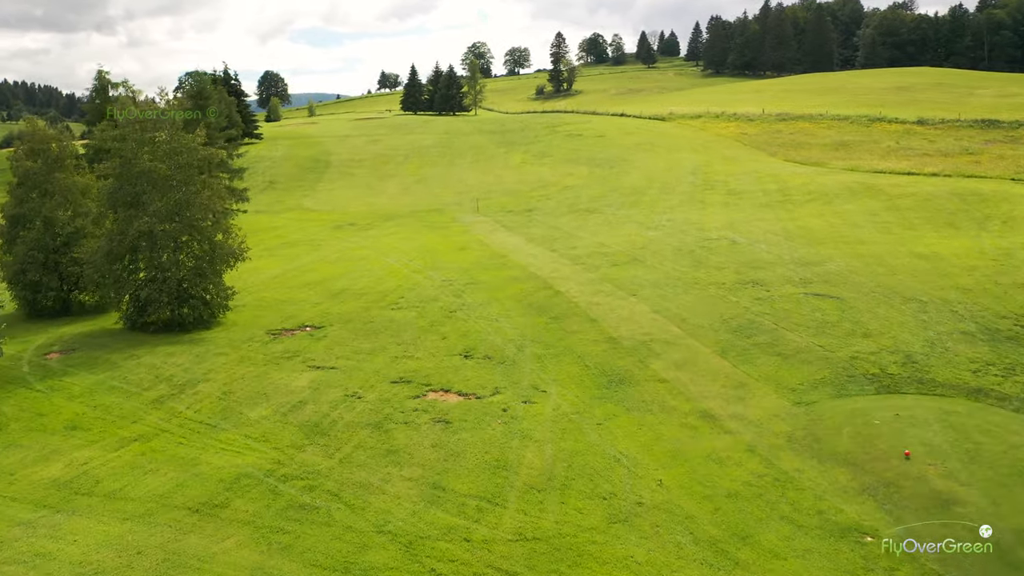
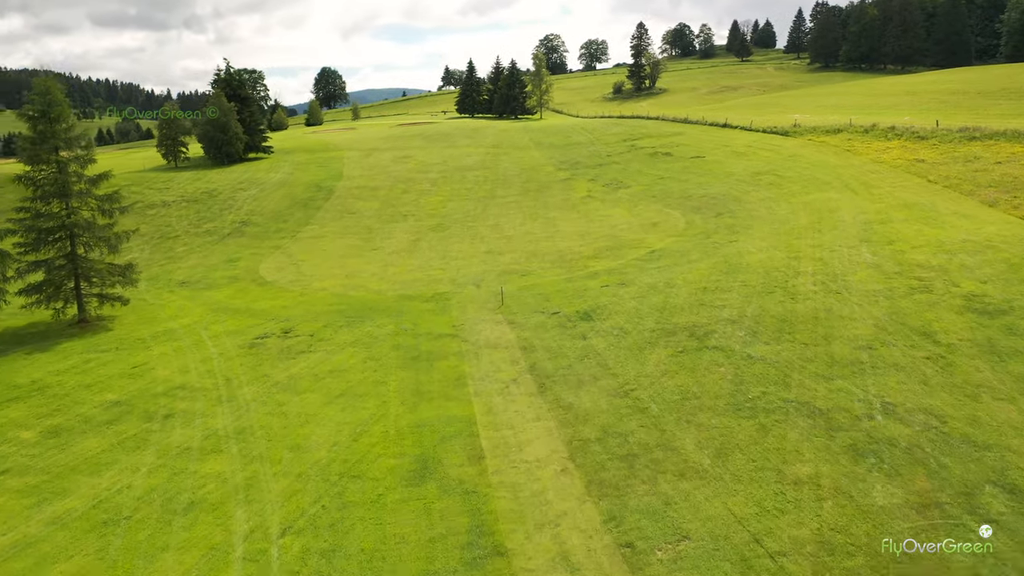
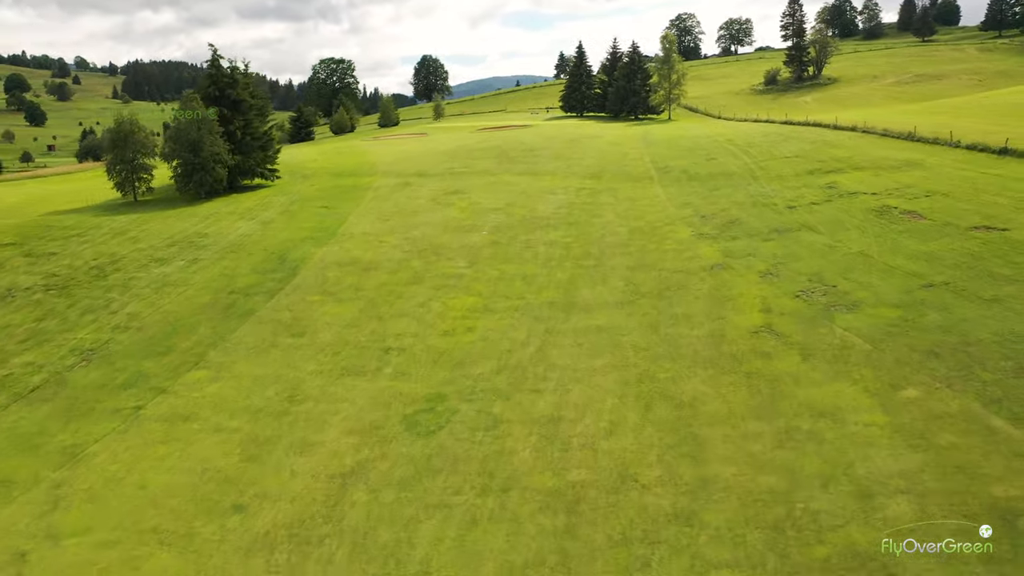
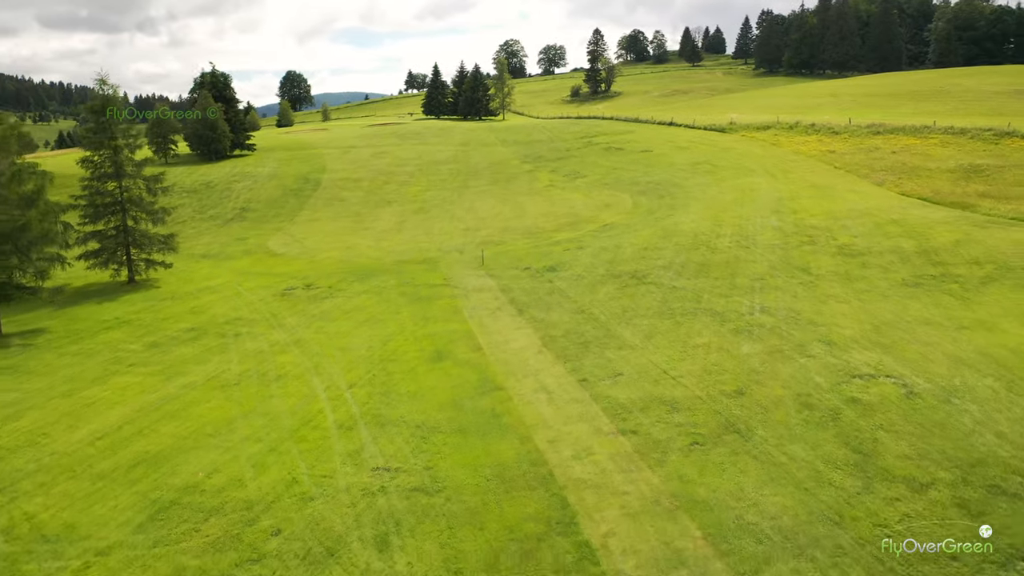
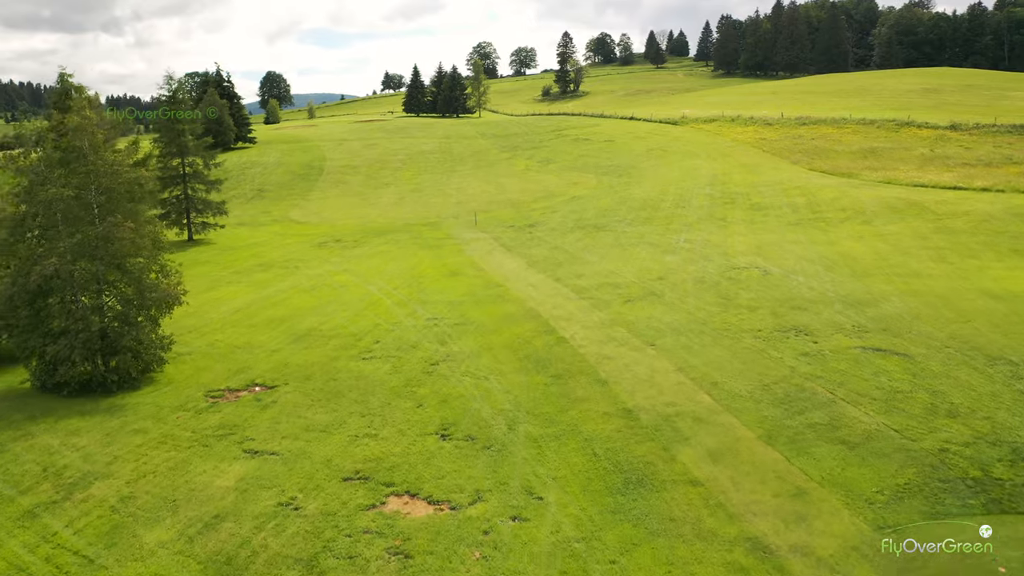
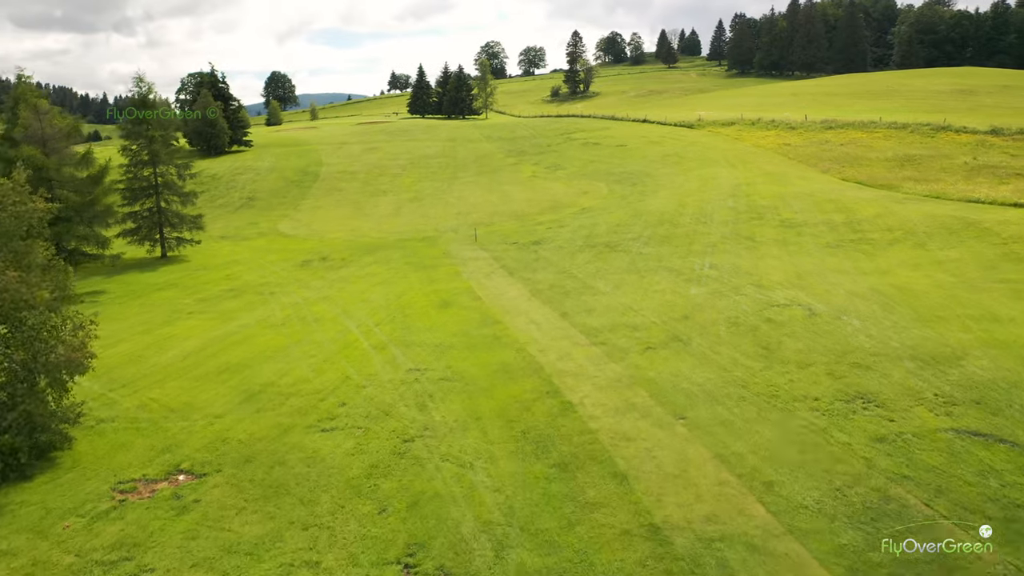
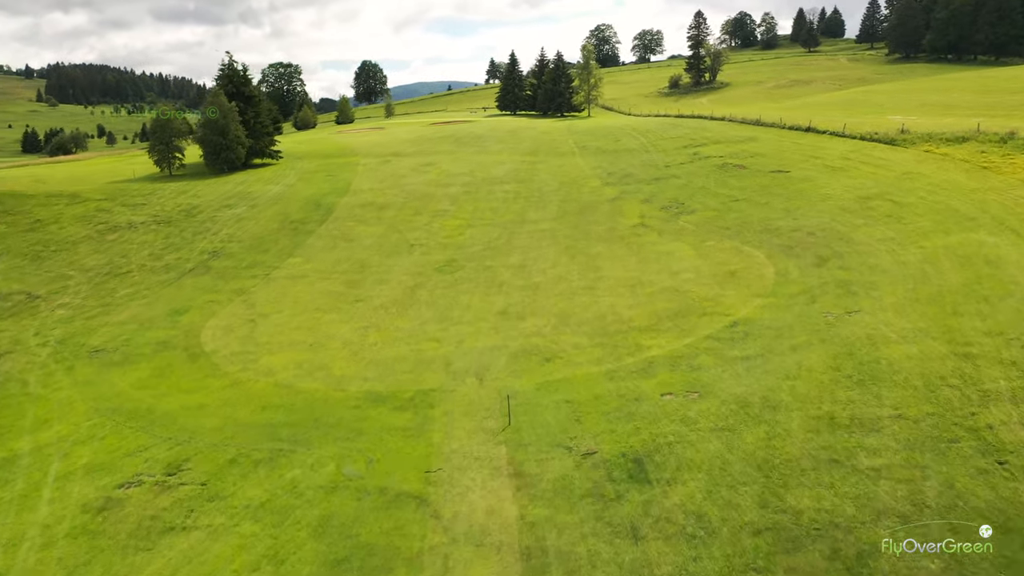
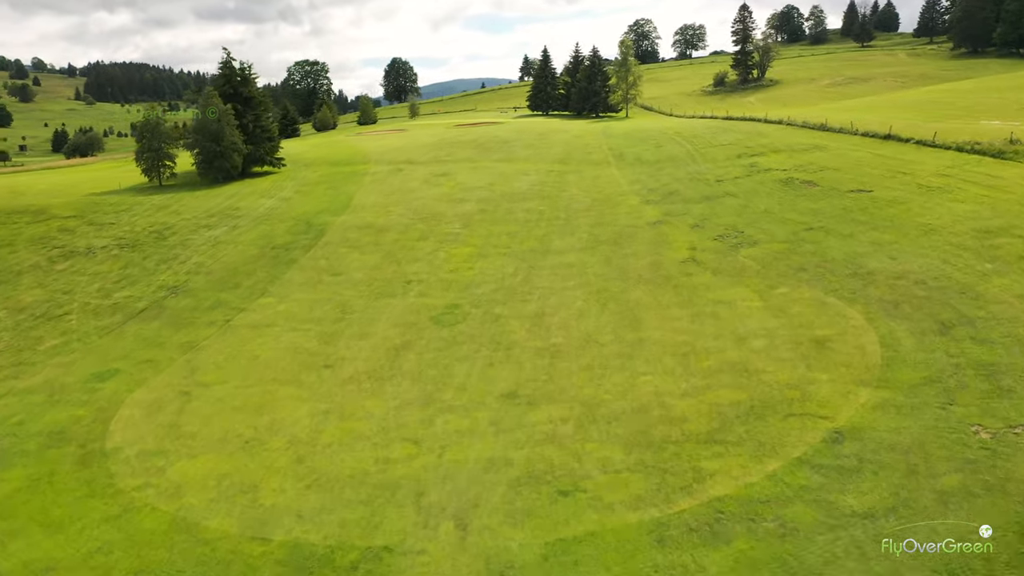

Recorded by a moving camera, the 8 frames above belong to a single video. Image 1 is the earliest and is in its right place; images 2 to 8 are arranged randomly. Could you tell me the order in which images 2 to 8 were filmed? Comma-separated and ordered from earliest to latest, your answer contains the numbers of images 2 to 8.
5, 6, 4, 2, 7, 8, 3
